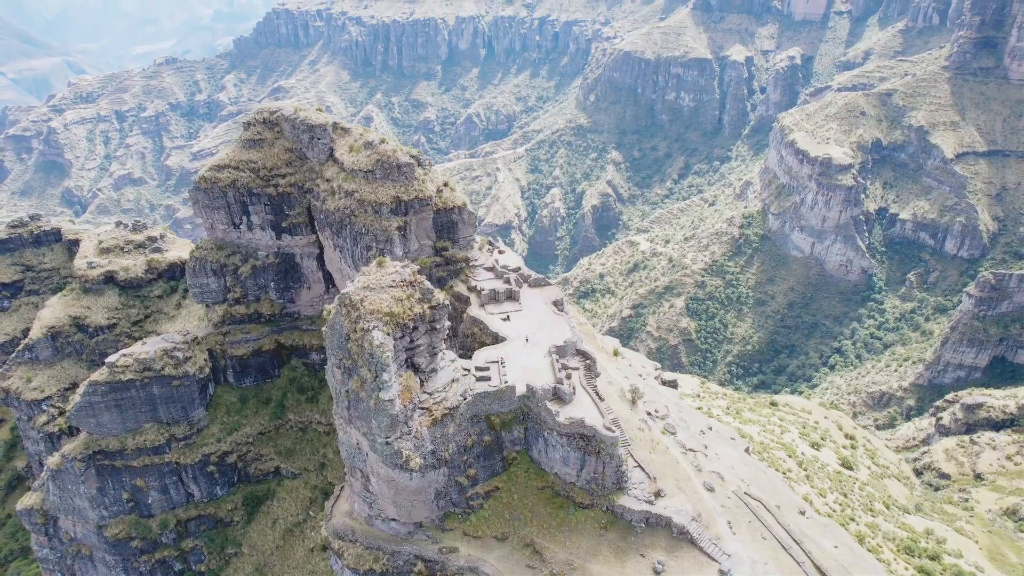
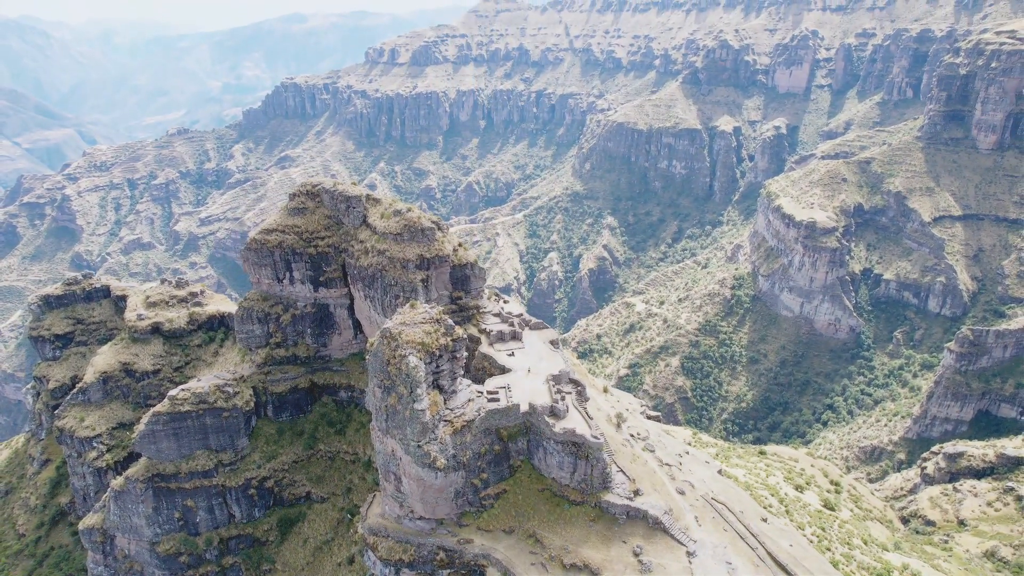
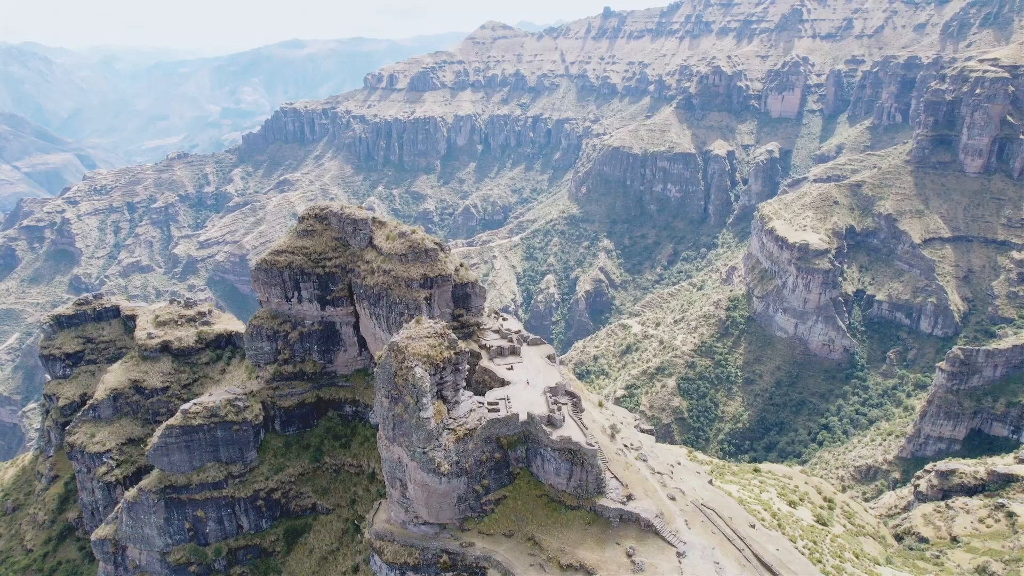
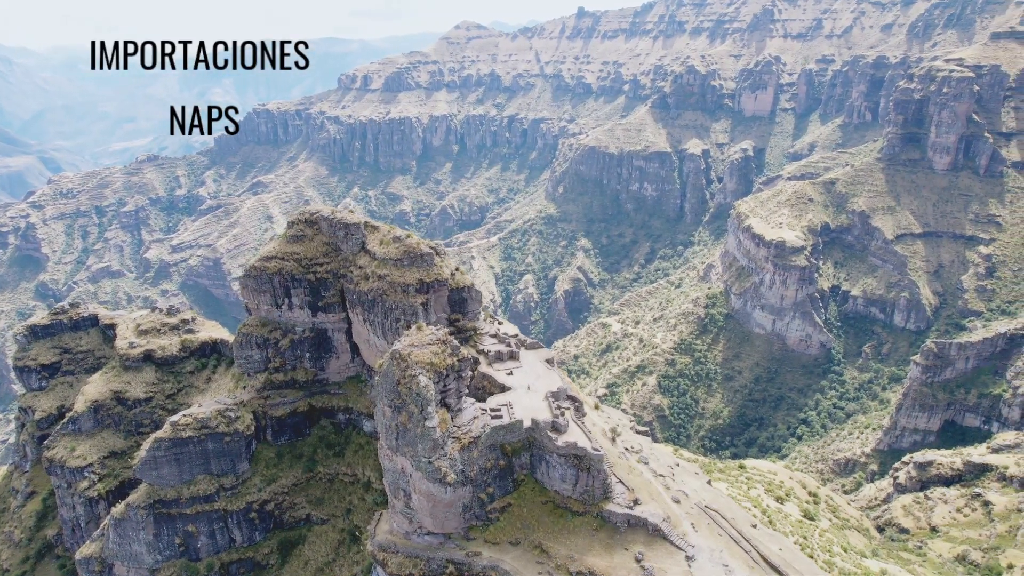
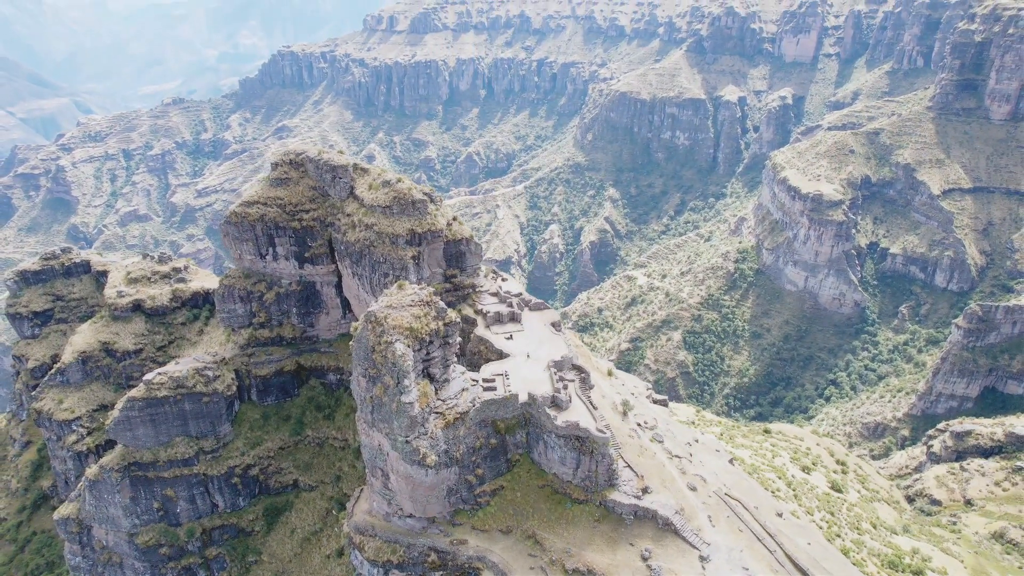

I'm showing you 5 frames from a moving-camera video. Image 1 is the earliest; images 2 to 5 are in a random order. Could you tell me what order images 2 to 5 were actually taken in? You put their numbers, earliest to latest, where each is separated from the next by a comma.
5, 2, 3, 4
